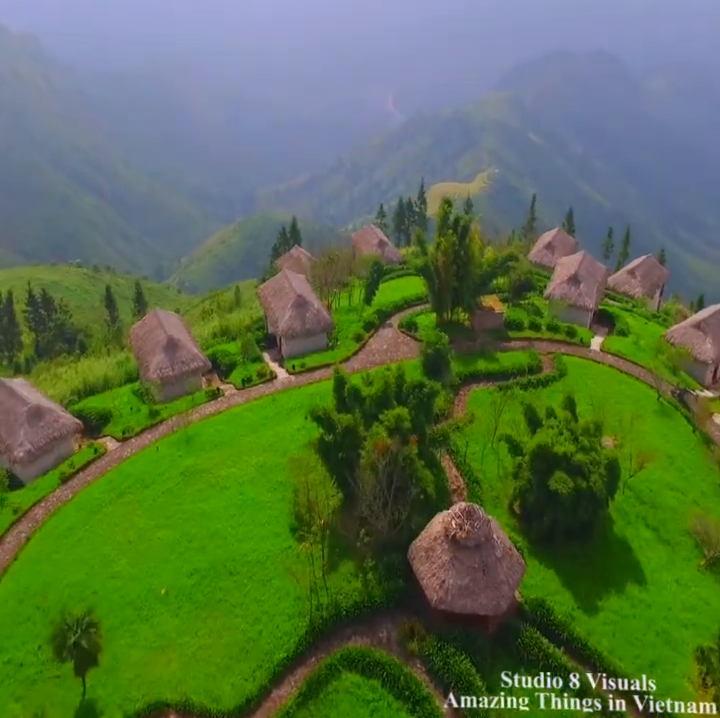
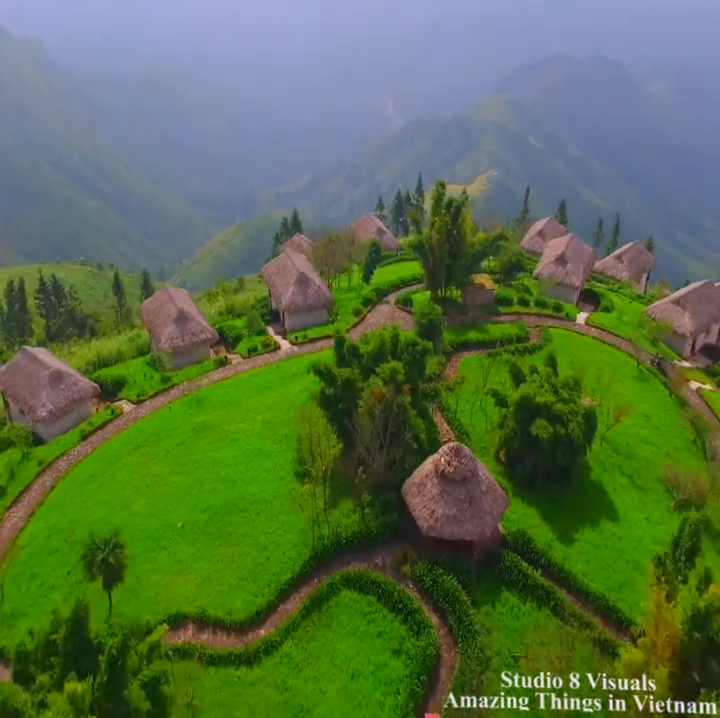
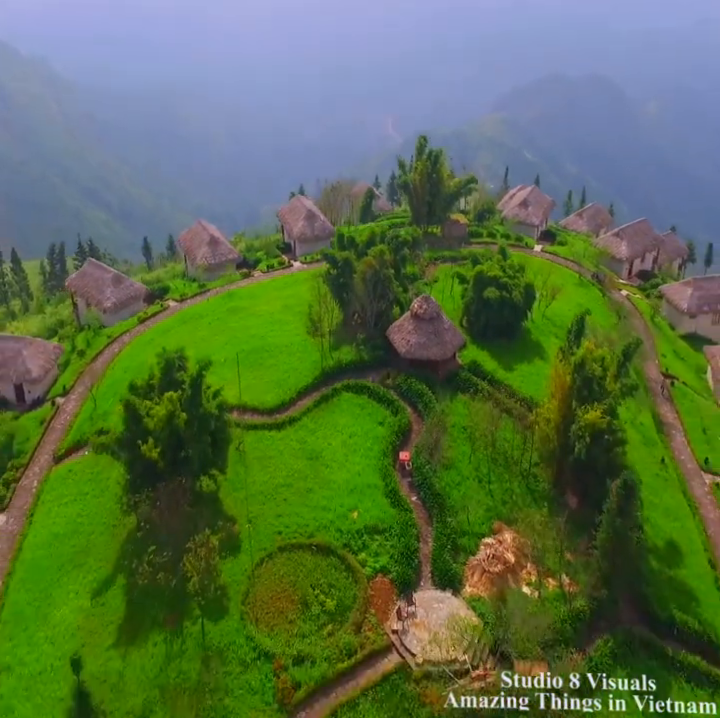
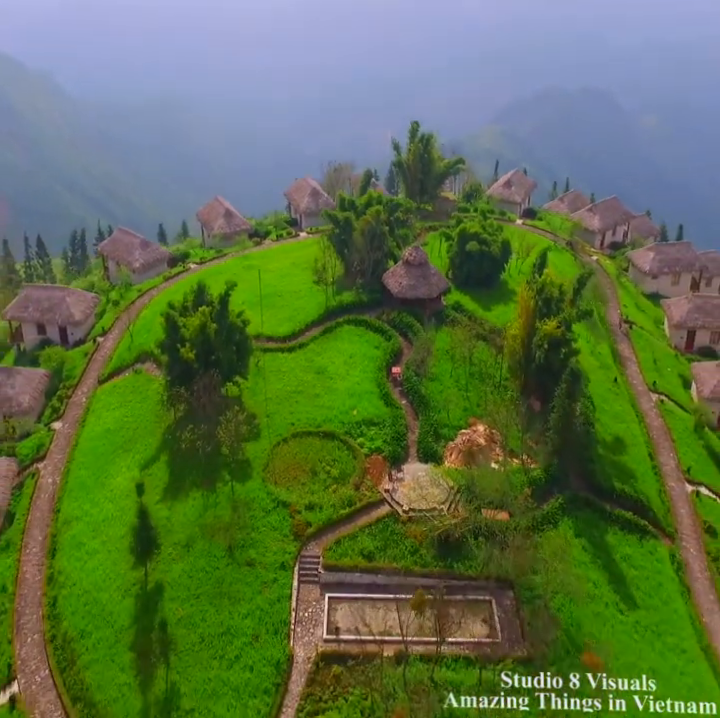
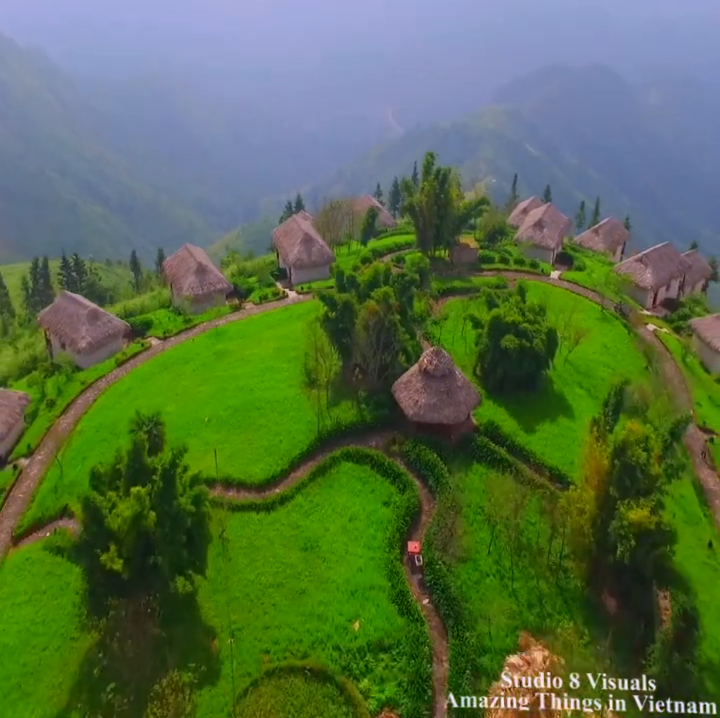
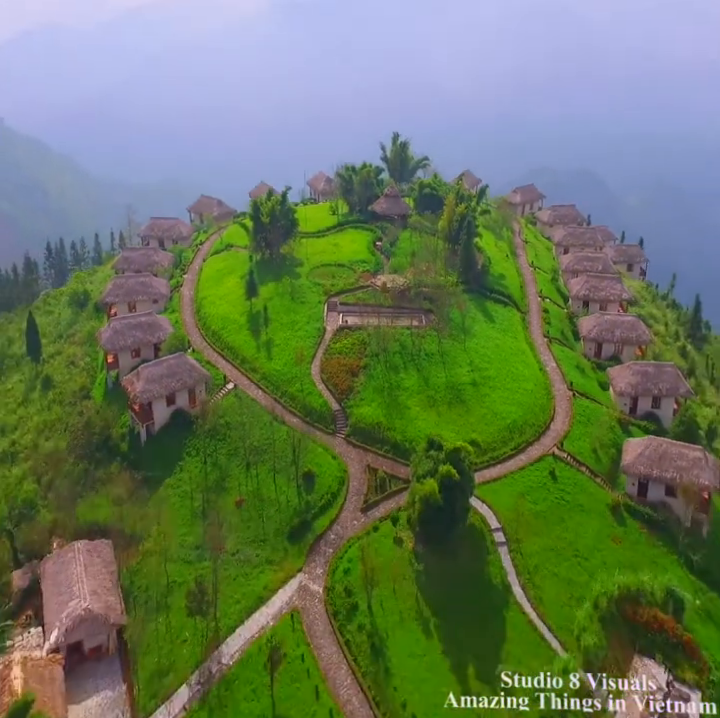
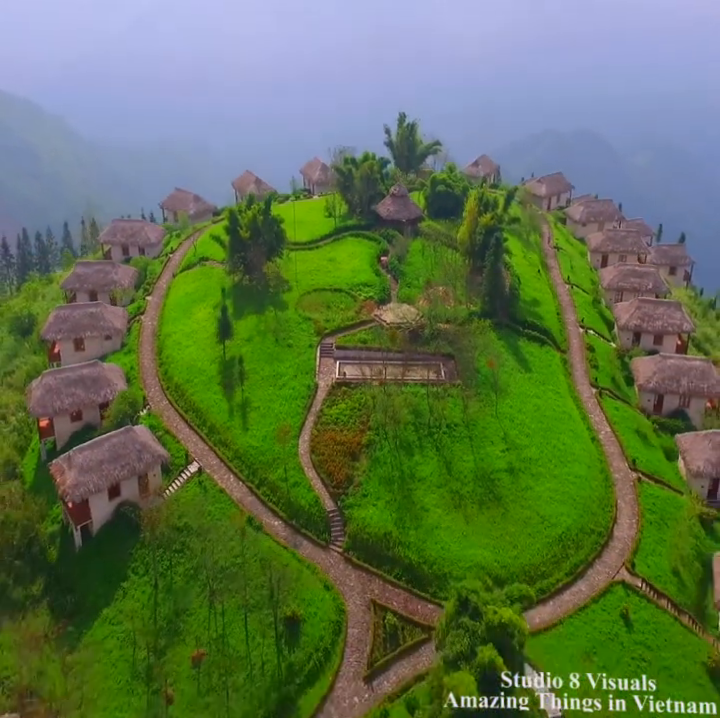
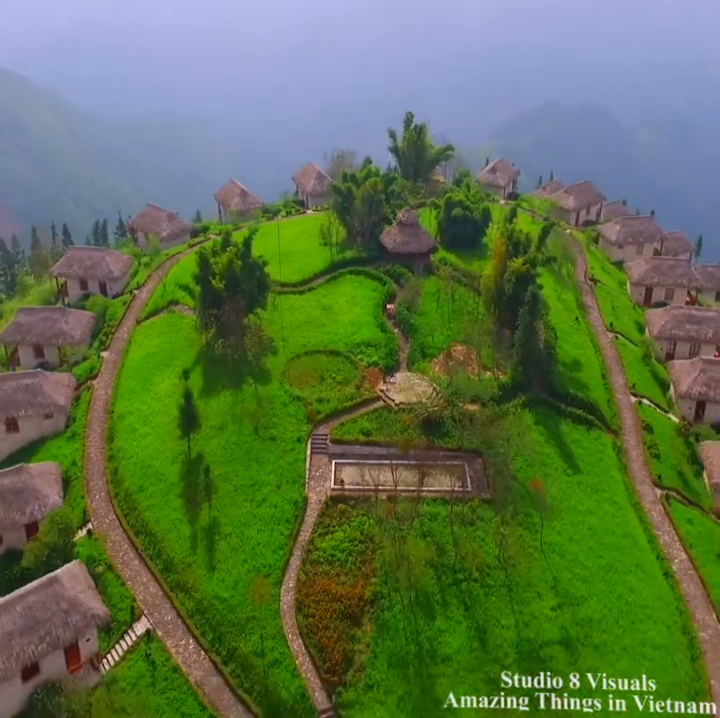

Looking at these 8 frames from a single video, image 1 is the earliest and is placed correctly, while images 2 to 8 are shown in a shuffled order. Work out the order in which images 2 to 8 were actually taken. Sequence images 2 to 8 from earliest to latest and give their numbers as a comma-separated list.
2, 5, 3, 4, 8, 7, 6
